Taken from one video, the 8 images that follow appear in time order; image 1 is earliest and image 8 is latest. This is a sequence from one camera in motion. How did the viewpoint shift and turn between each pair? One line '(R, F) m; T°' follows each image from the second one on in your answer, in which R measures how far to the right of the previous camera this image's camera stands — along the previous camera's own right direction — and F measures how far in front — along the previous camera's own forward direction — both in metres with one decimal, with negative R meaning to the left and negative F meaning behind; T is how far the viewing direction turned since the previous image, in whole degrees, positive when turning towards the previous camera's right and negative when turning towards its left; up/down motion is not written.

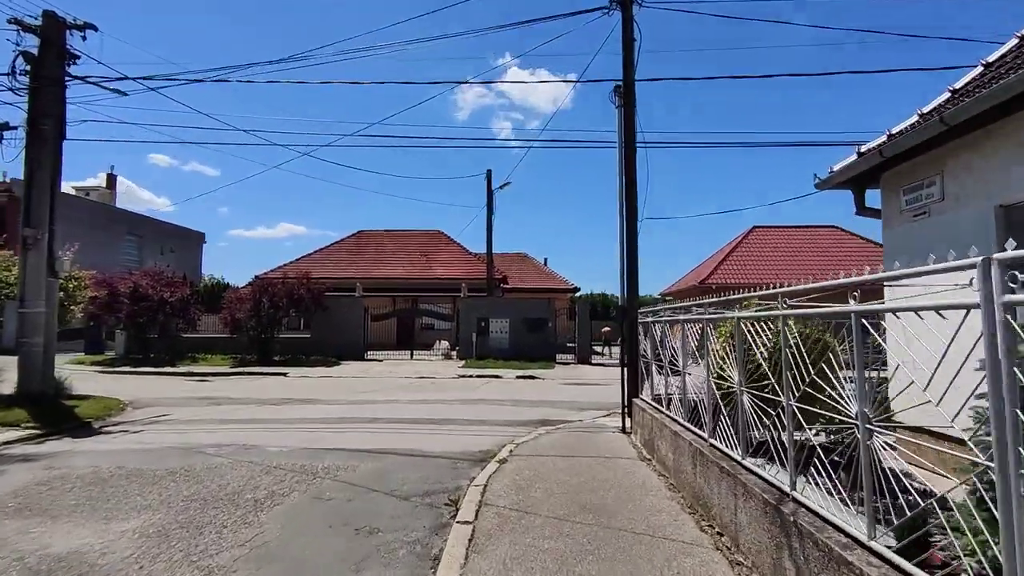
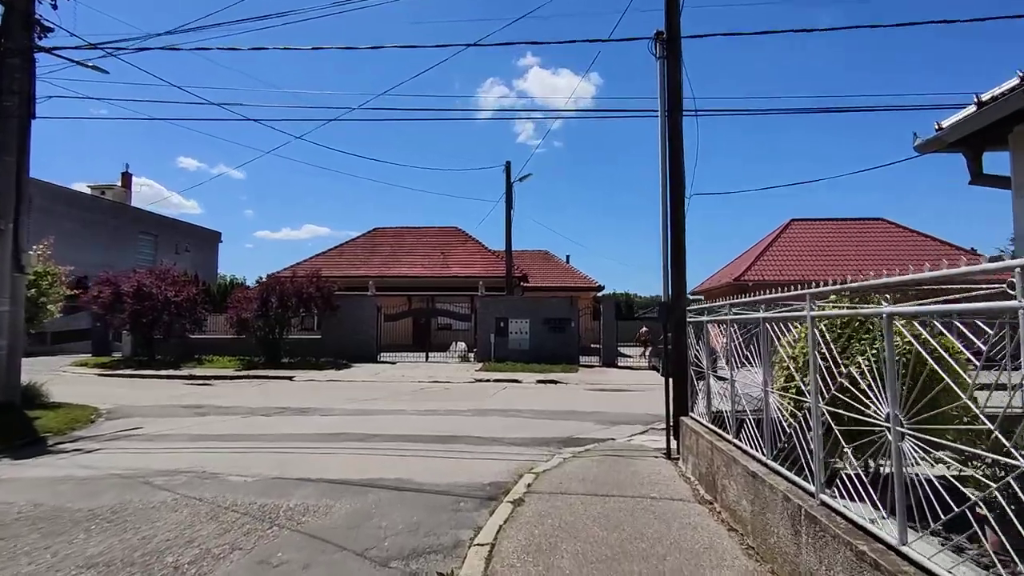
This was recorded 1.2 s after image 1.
(0.0, +1.8) m; -2°
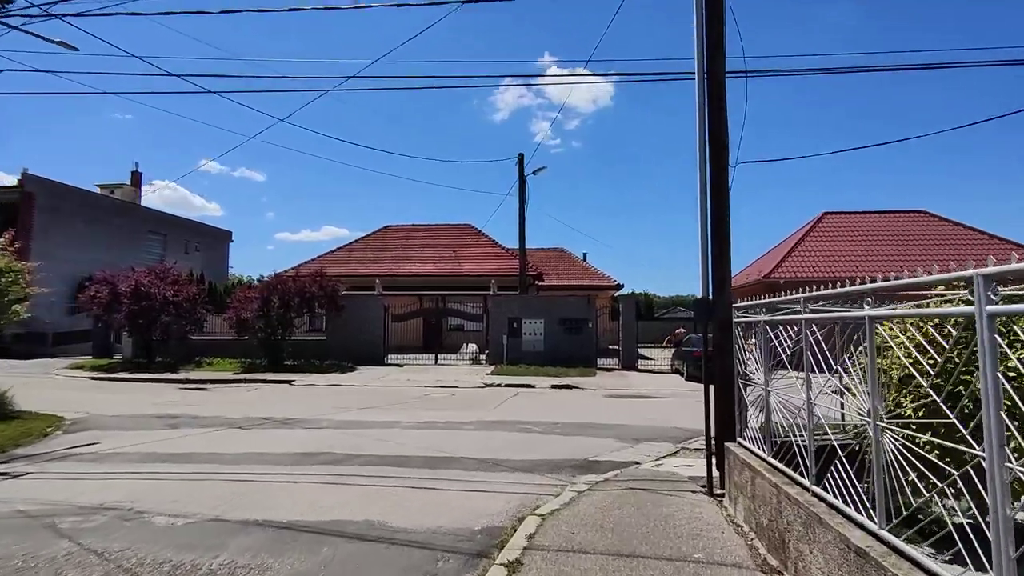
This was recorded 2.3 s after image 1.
(+0.2, +1.6) m; -2°
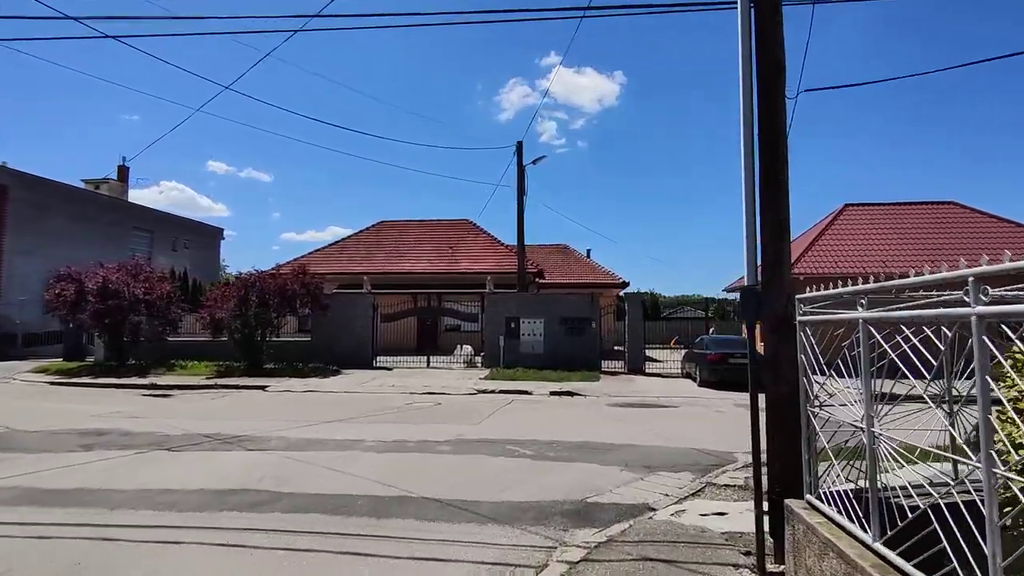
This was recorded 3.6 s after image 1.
(+0.3, +2.0) m; 0°
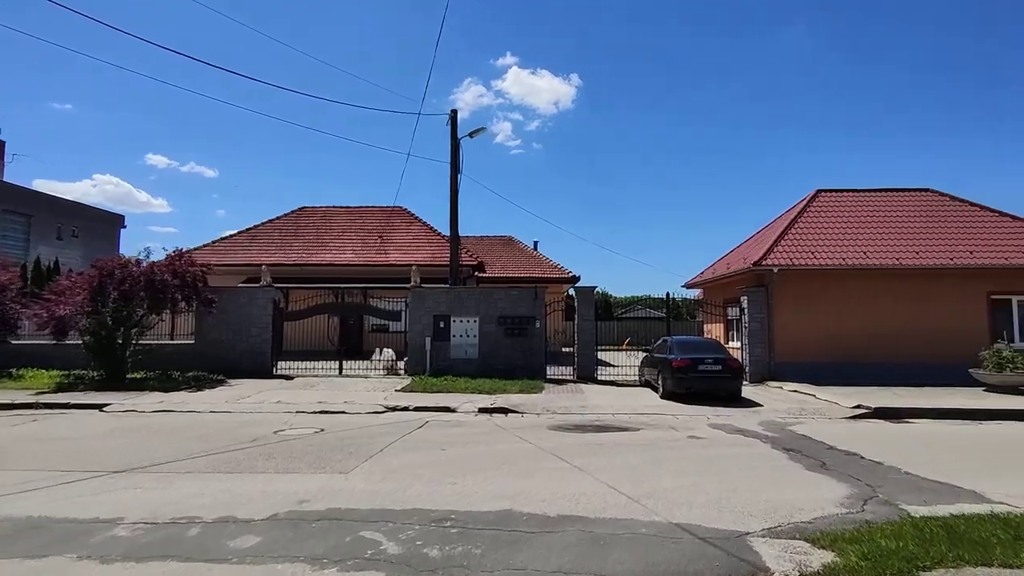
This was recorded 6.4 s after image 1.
(+0.9, +4.0) m; +5°
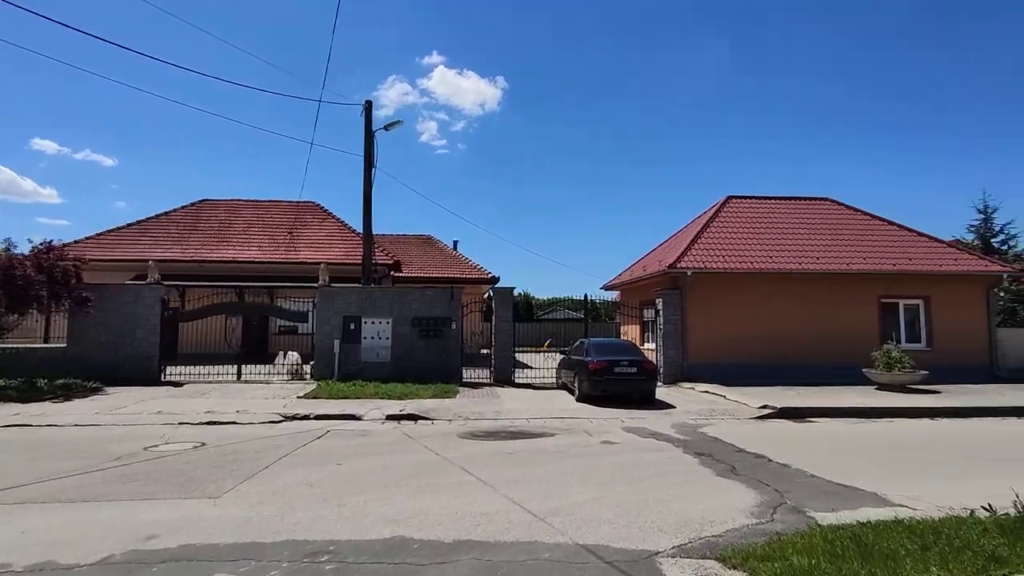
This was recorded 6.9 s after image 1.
(+0.3, +0.6) m; +7°
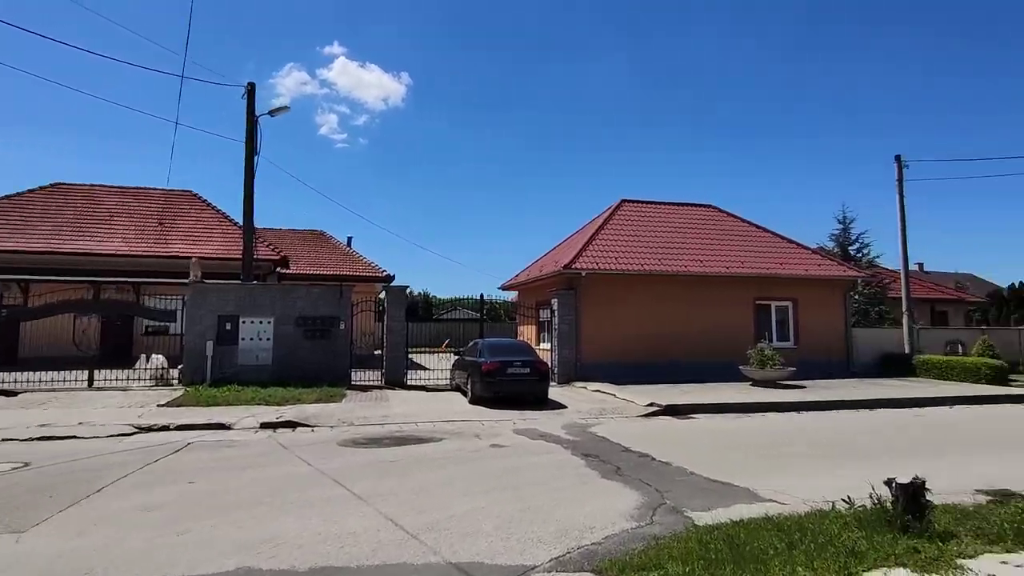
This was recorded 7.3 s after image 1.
(+0.3, +0.4) m; +10°
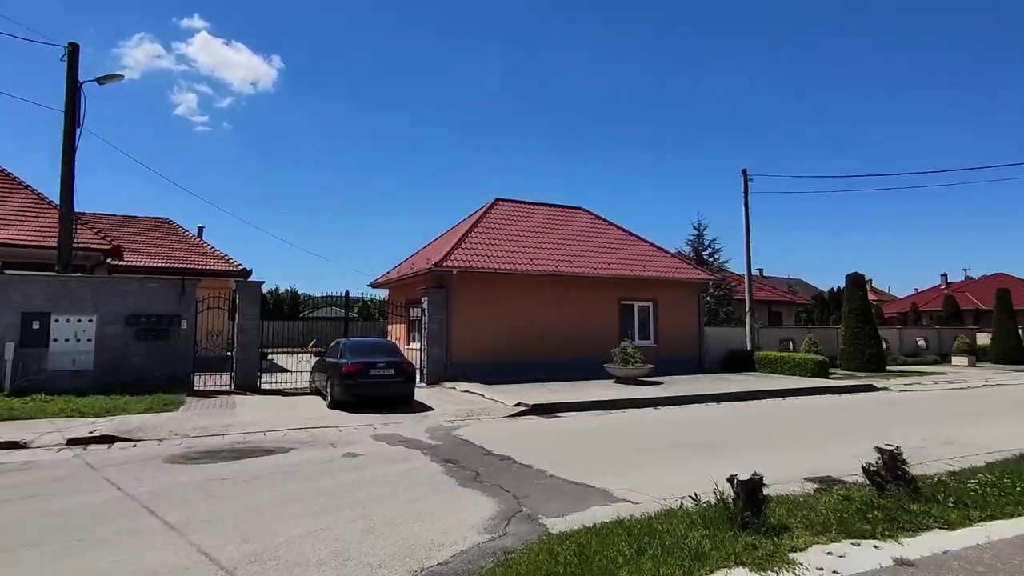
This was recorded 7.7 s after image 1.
(+0.3, +0.4) m; +12°
